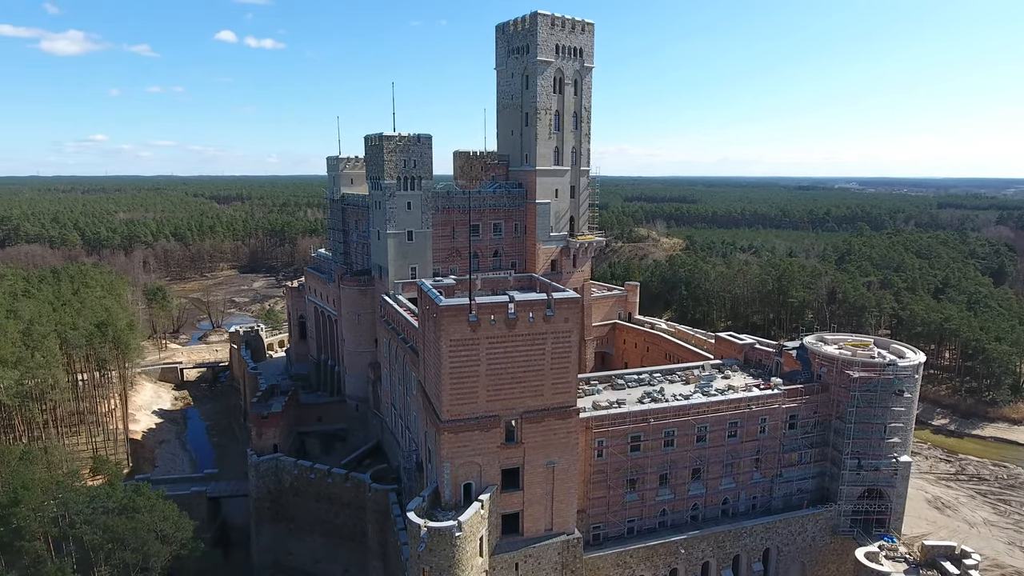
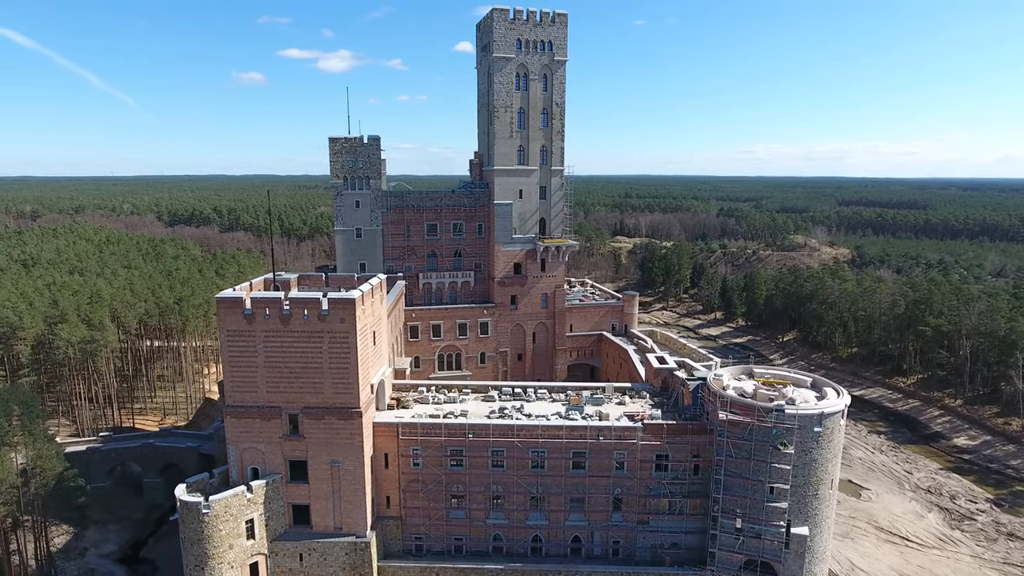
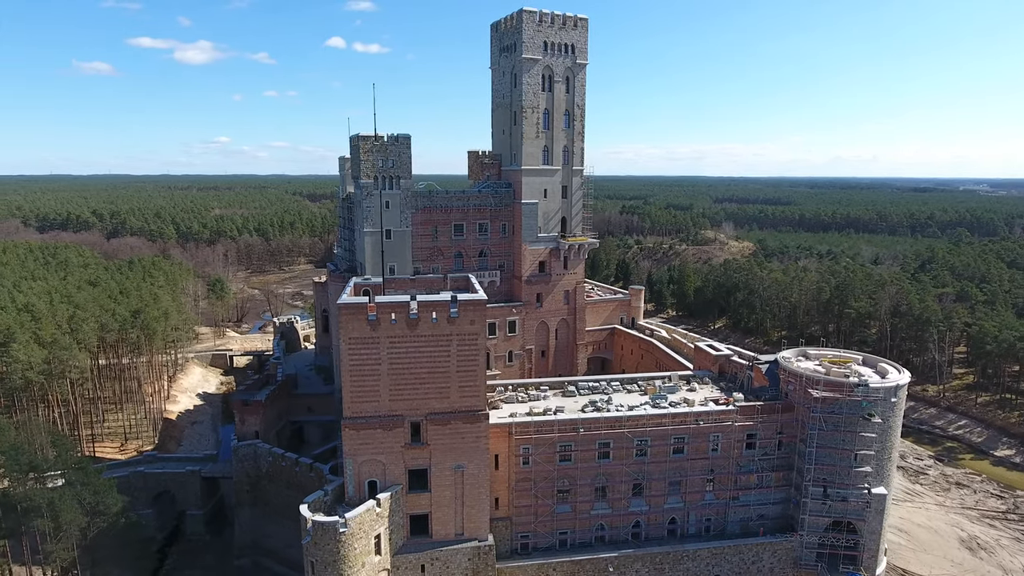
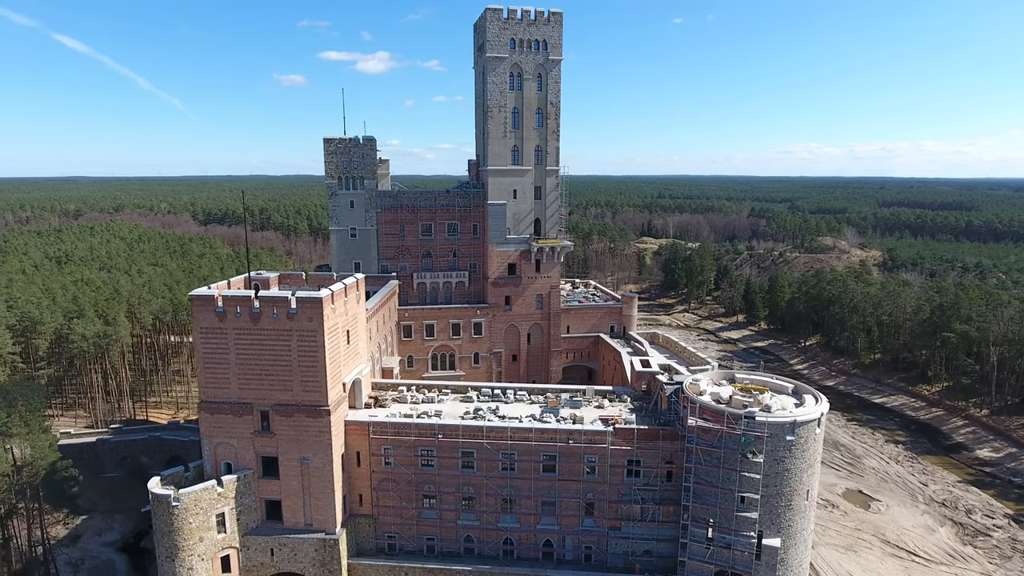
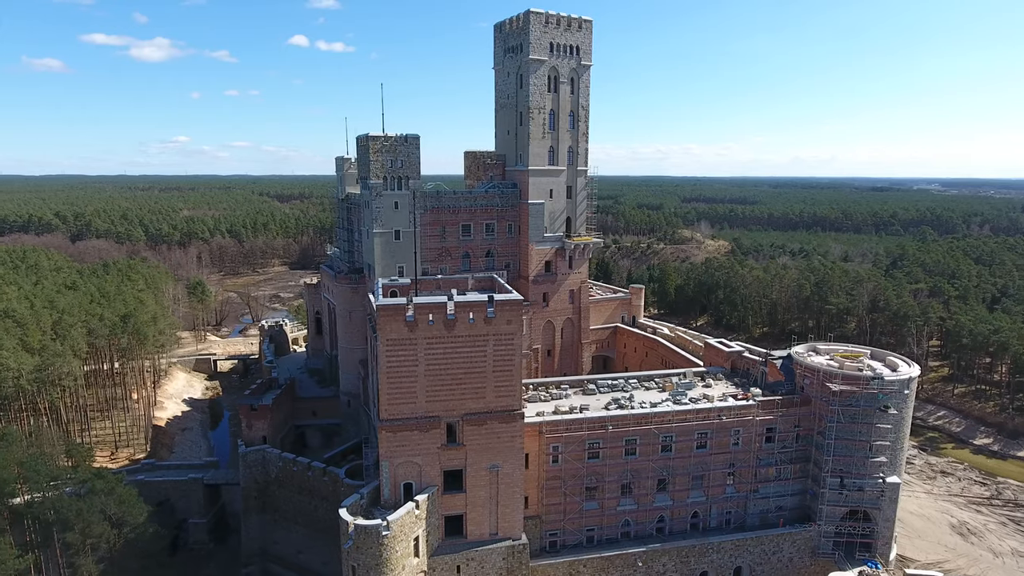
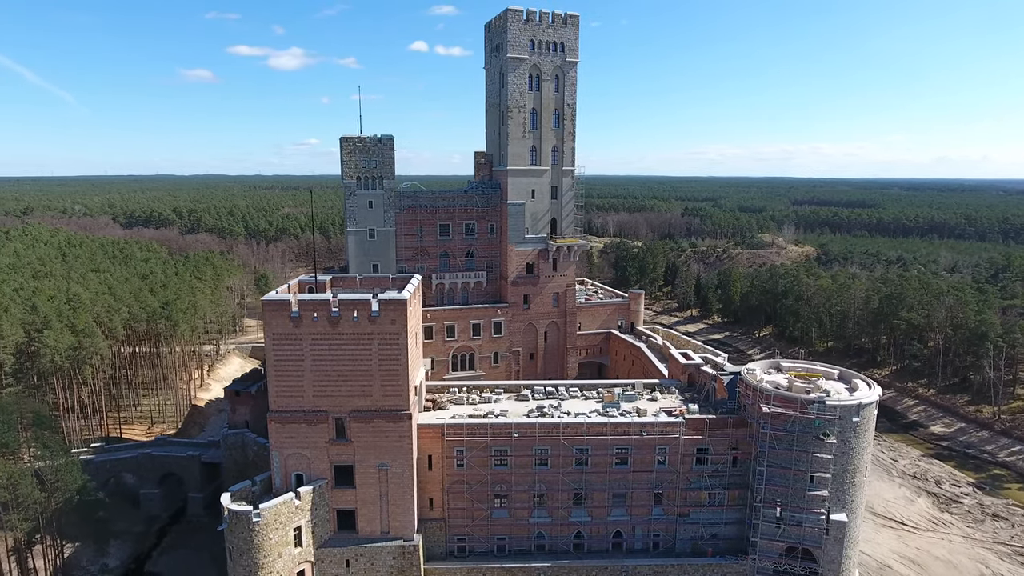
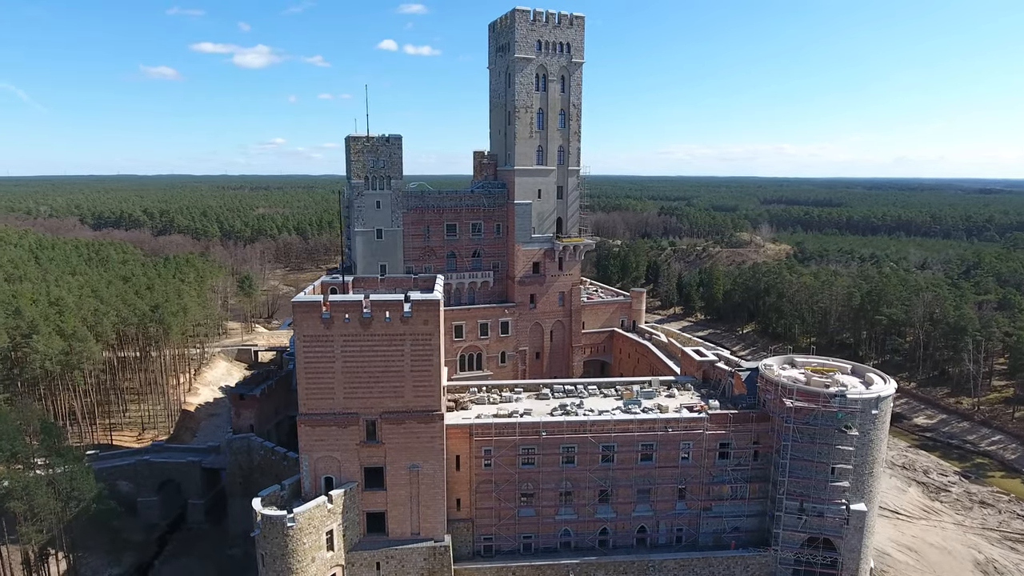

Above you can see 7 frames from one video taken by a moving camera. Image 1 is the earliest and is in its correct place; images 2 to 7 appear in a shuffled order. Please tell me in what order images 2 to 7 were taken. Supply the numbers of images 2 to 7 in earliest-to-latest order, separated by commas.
5, 3, 7, 6, 2, 4
